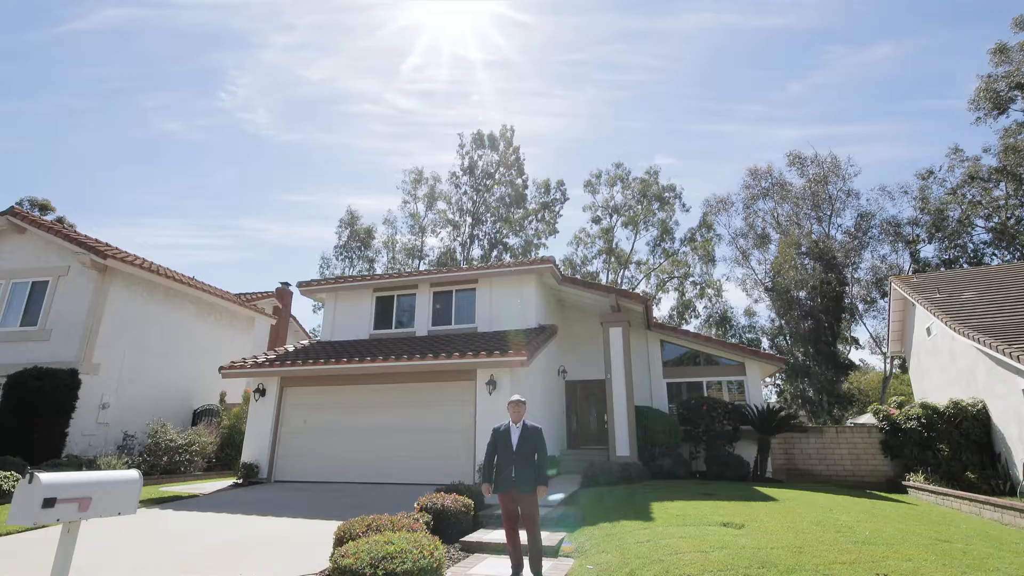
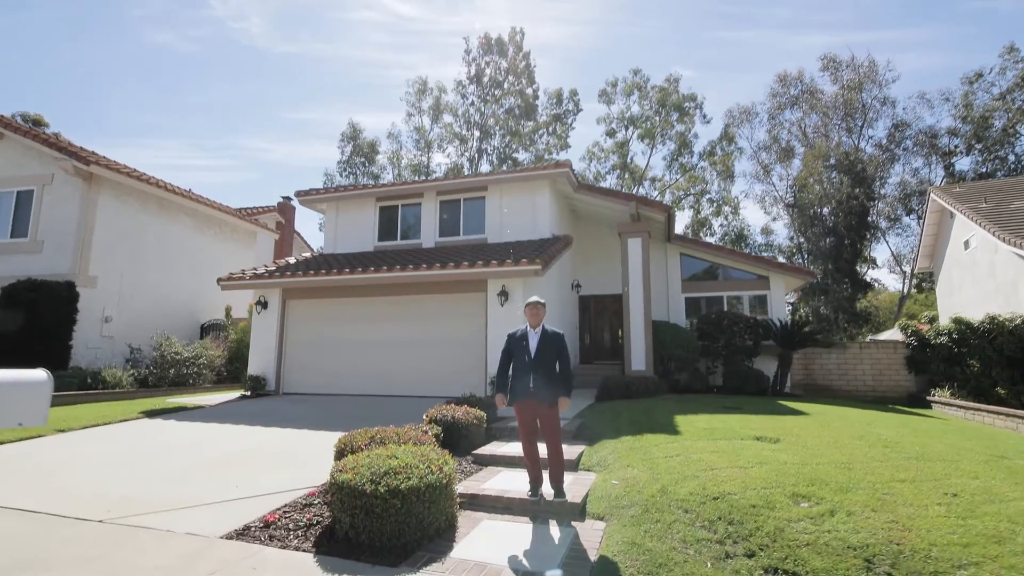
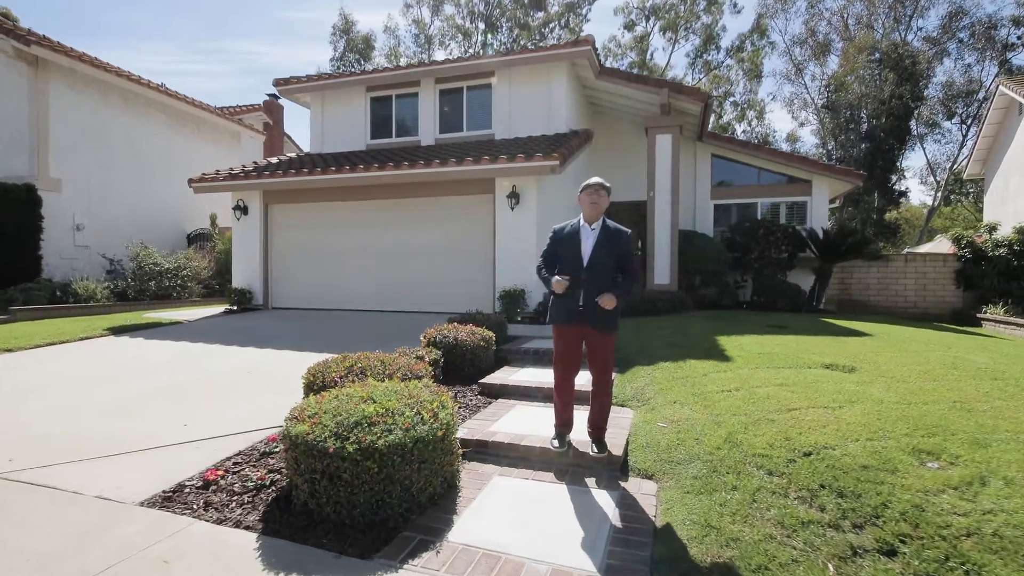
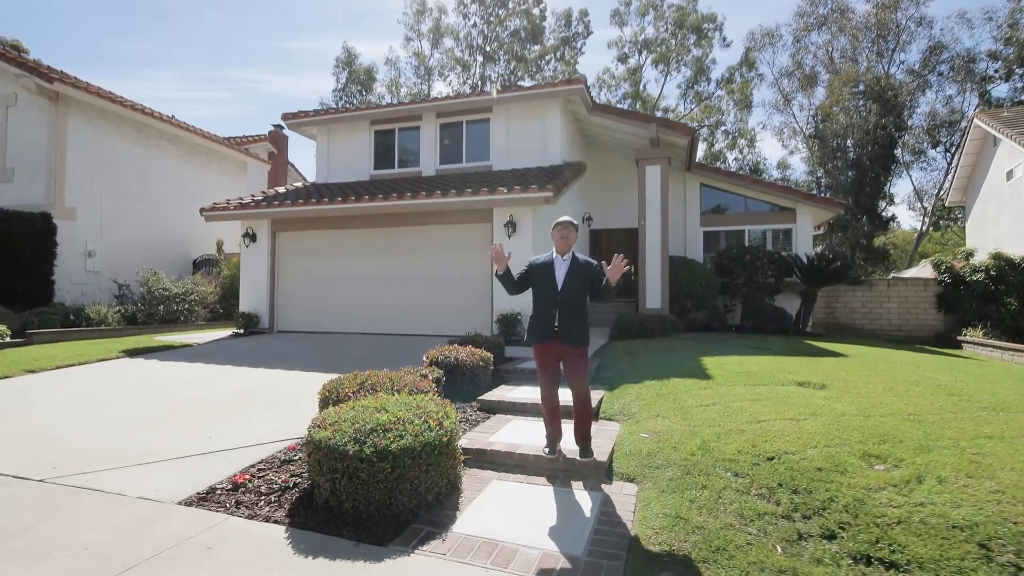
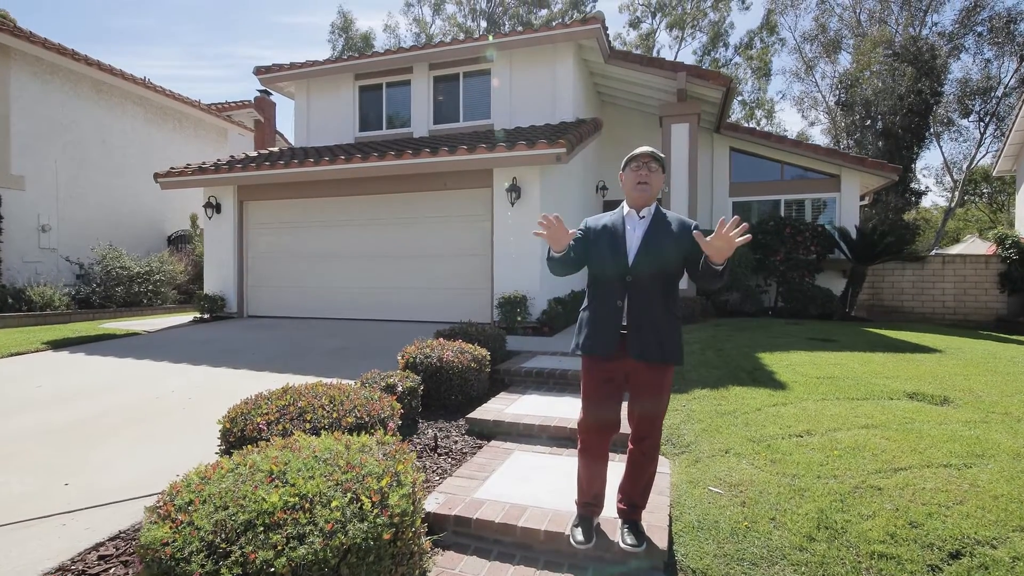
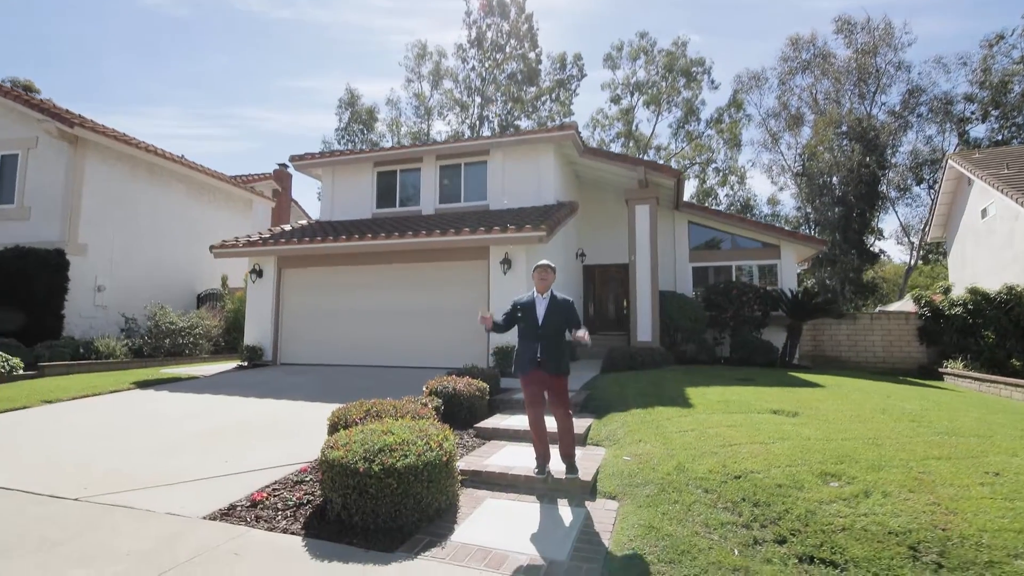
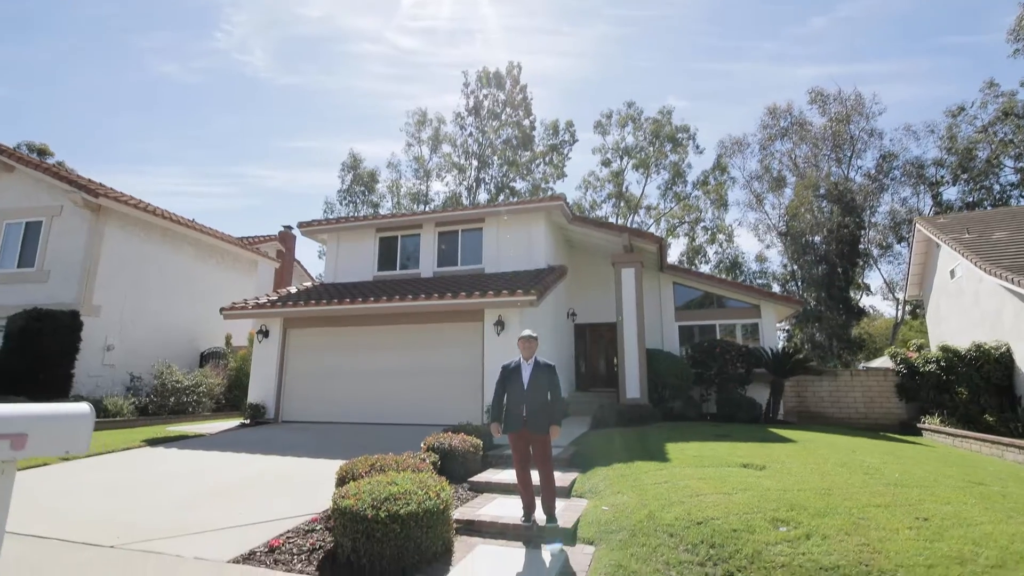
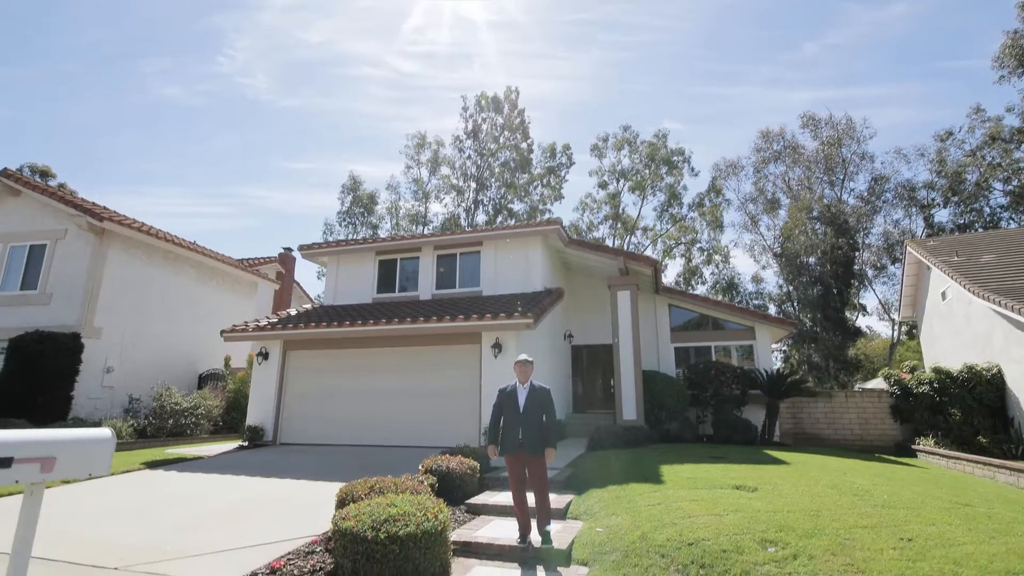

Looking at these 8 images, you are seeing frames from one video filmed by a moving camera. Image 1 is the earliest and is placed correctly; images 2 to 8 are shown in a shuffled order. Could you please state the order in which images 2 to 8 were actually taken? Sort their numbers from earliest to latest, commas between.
8, 7, 2, 6, 4, 3, 5
